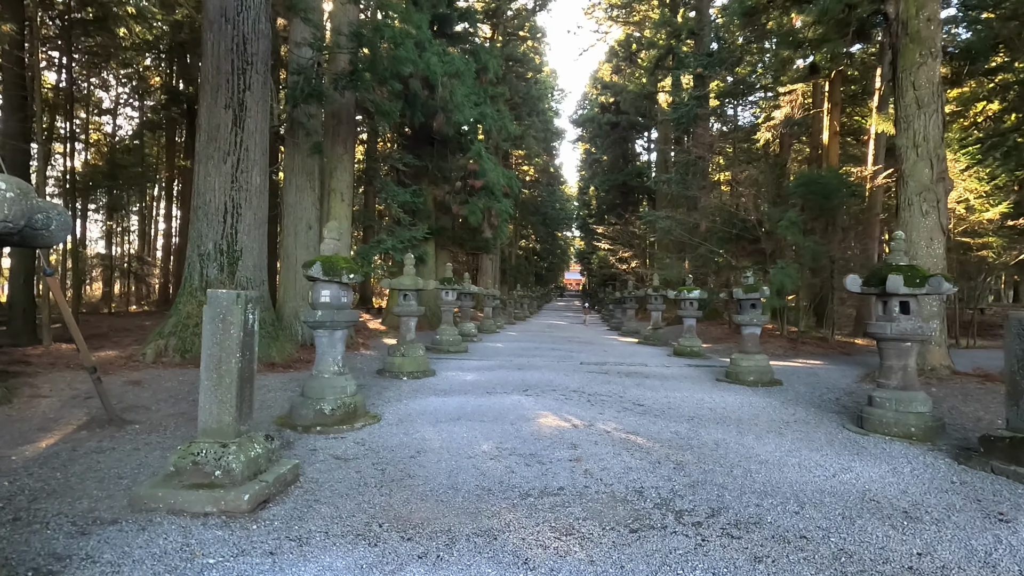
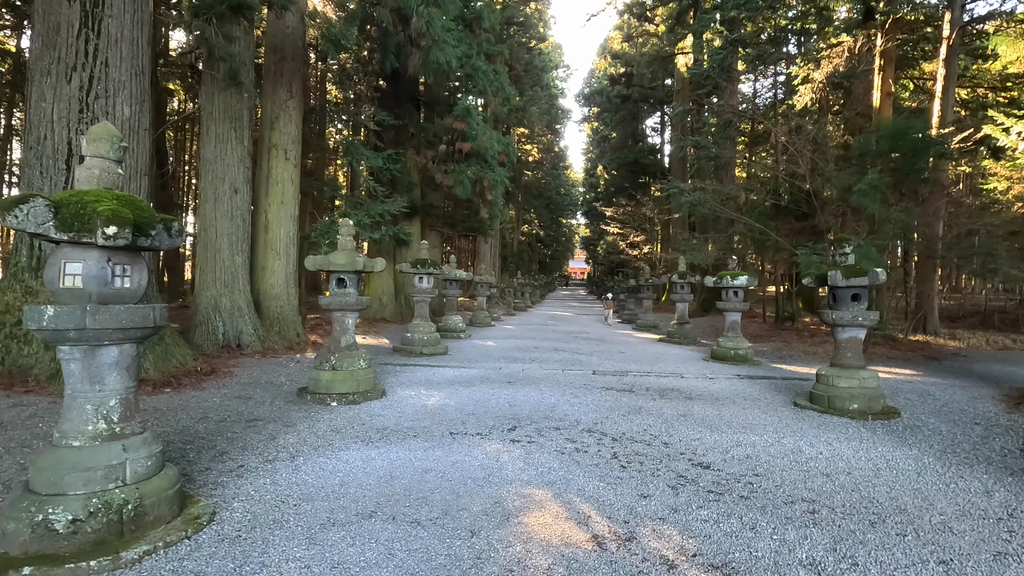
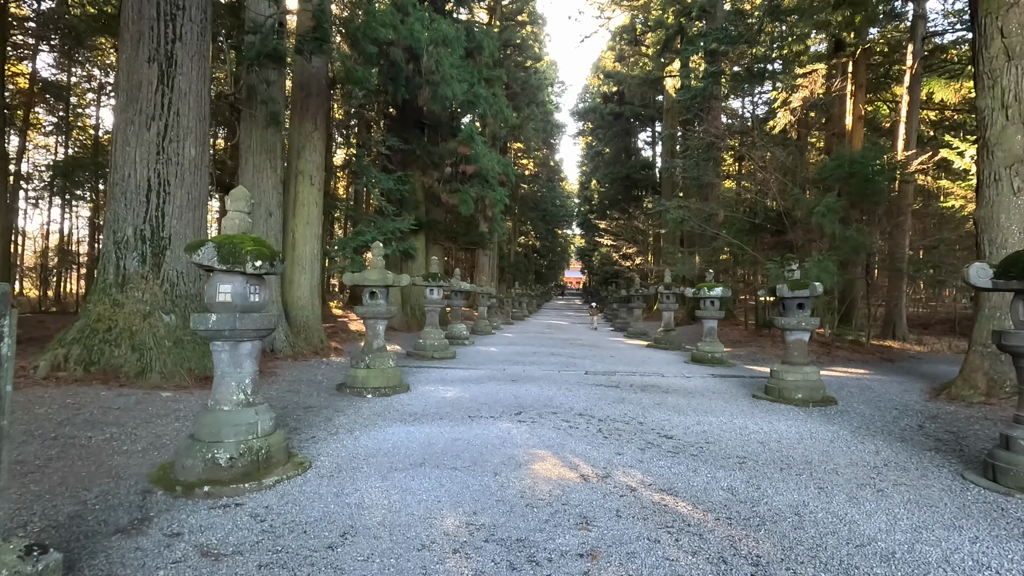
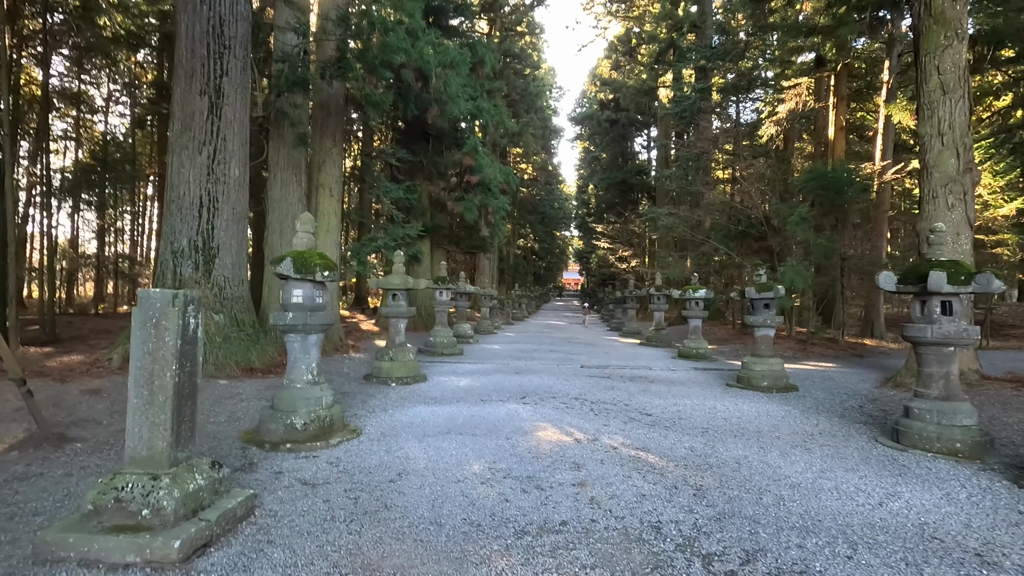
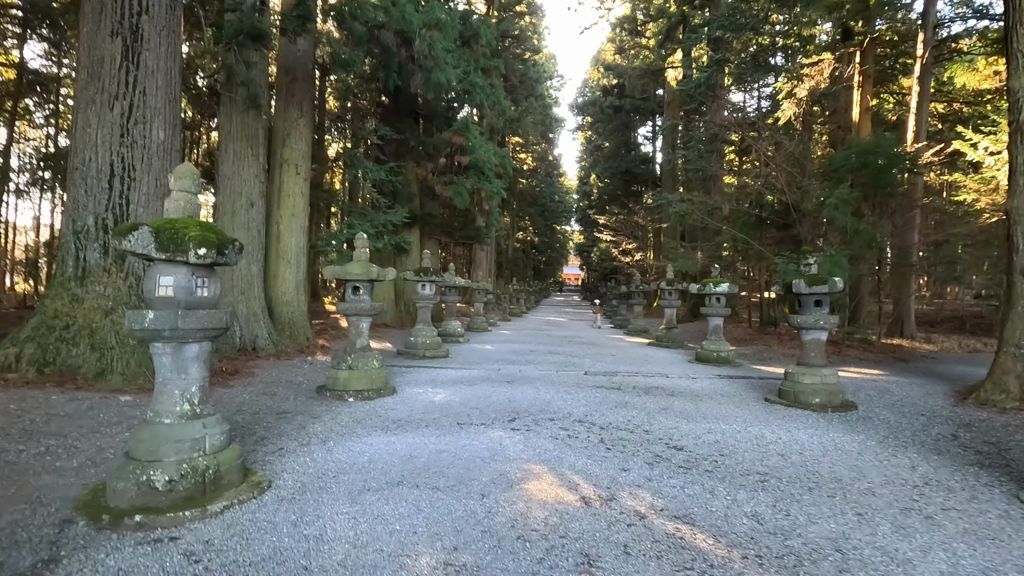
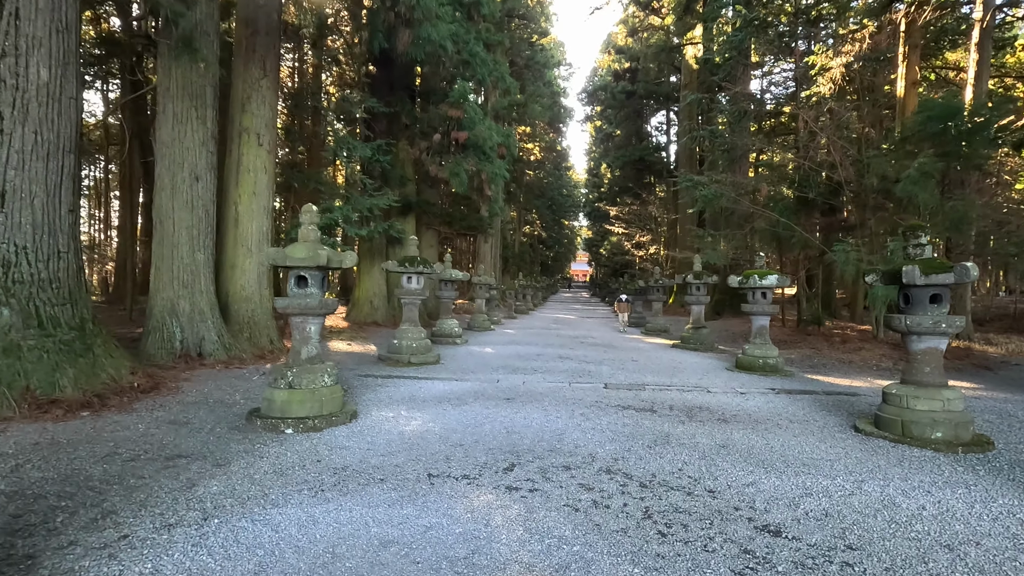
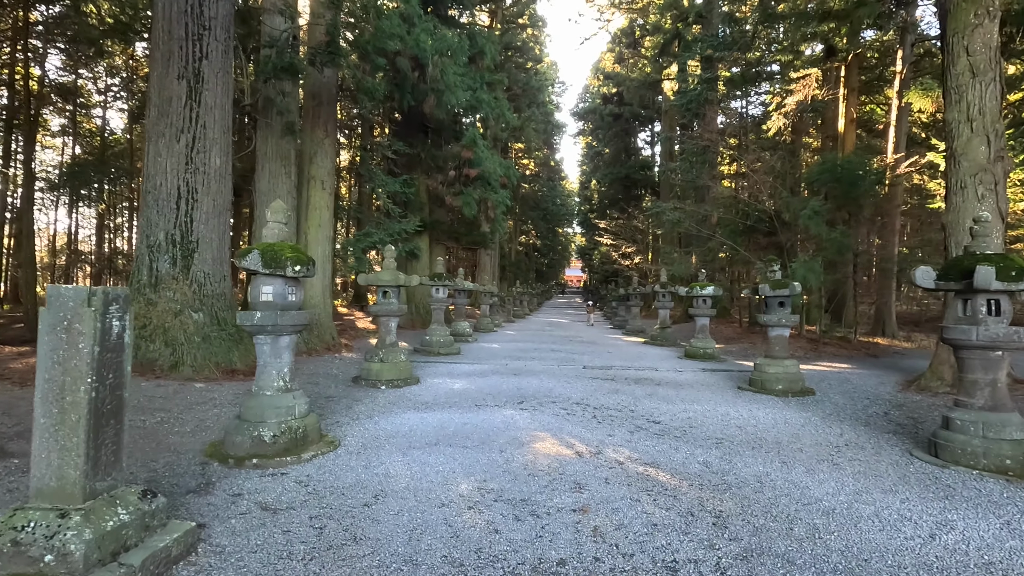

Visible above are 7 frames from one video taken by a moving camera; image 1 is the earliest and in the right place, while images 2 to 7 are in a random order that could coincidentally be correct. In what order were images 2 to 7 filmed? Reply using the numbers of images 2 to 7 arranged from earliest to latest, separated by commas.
4, 7, 3, 5, 2, 6
